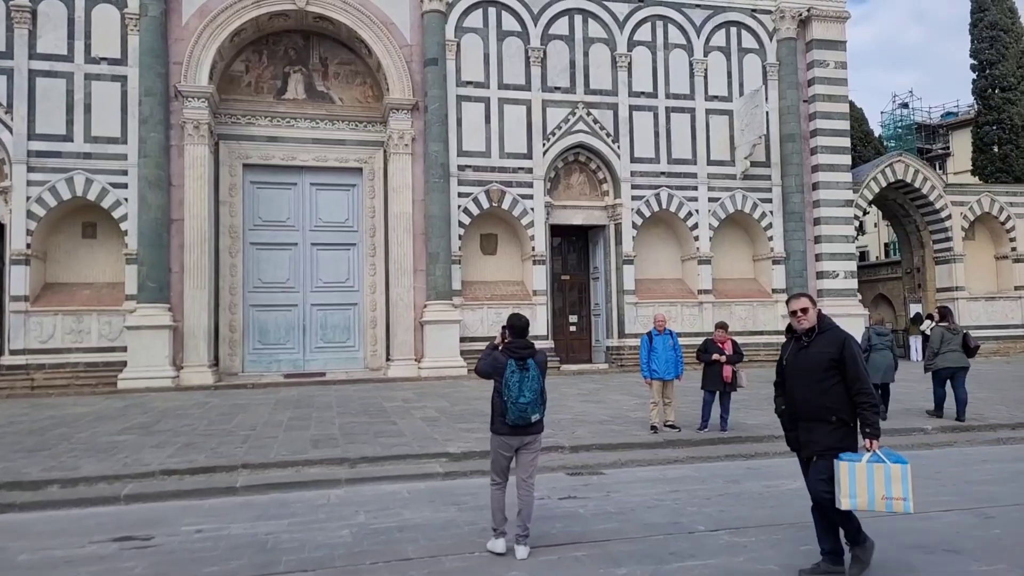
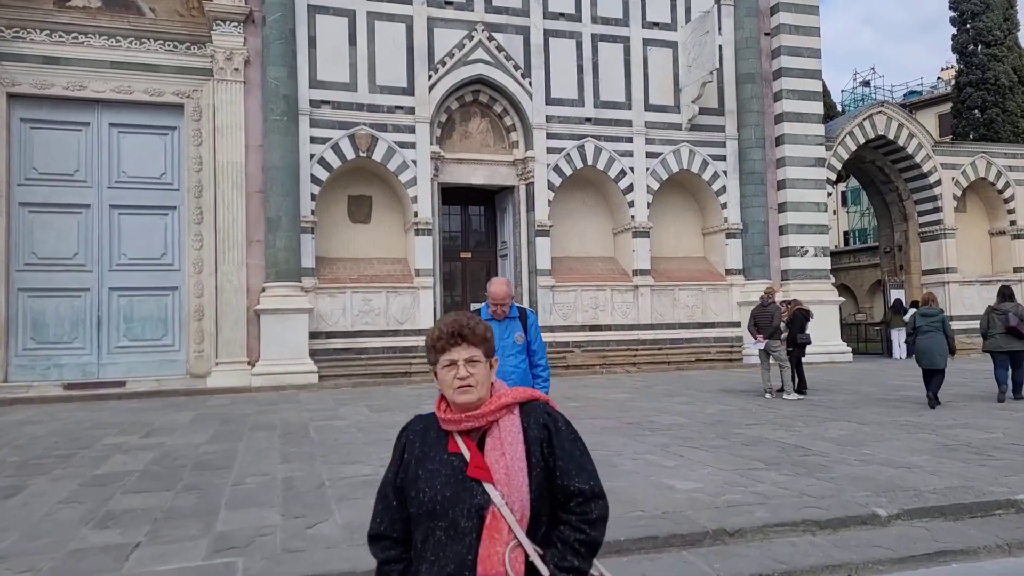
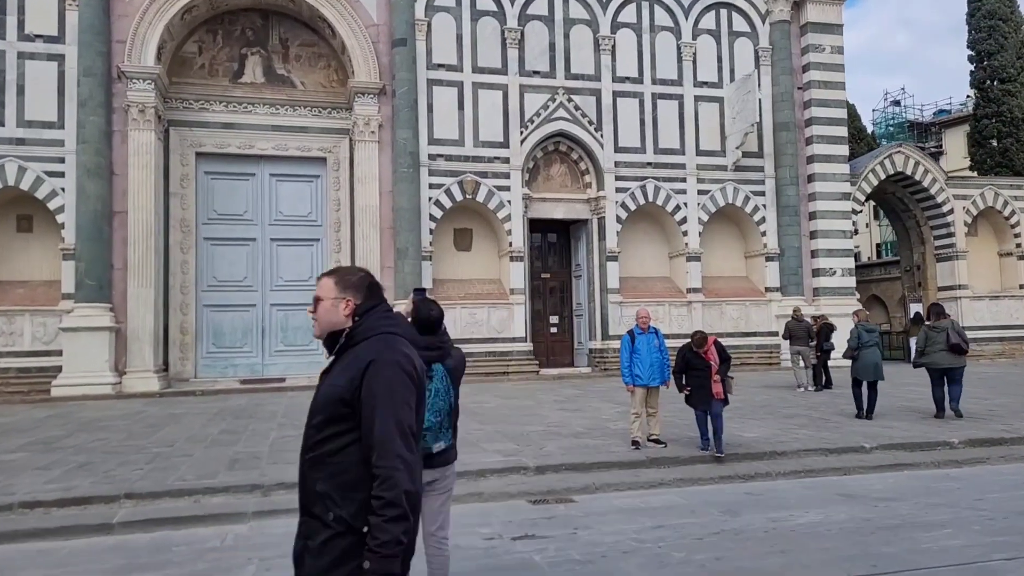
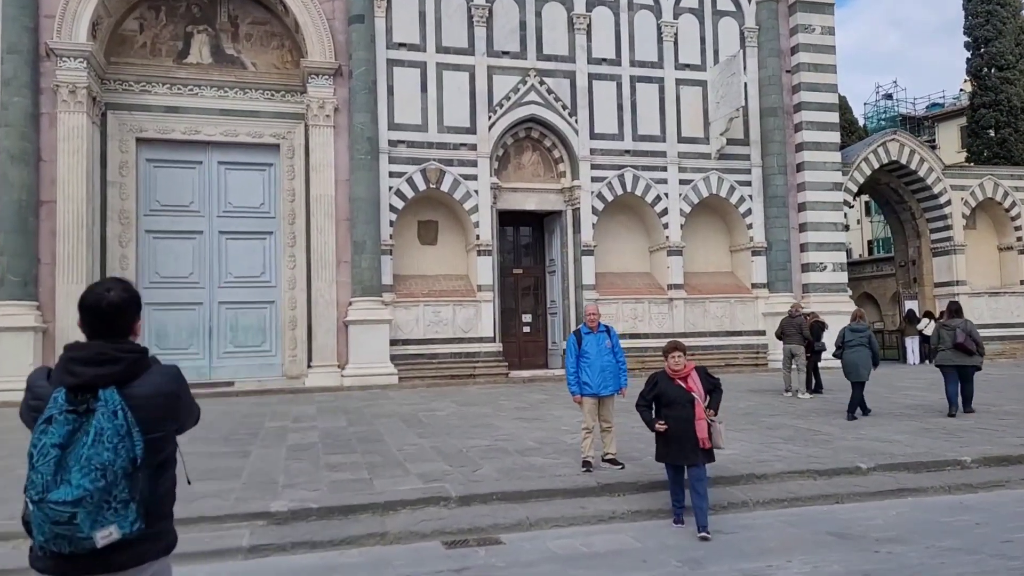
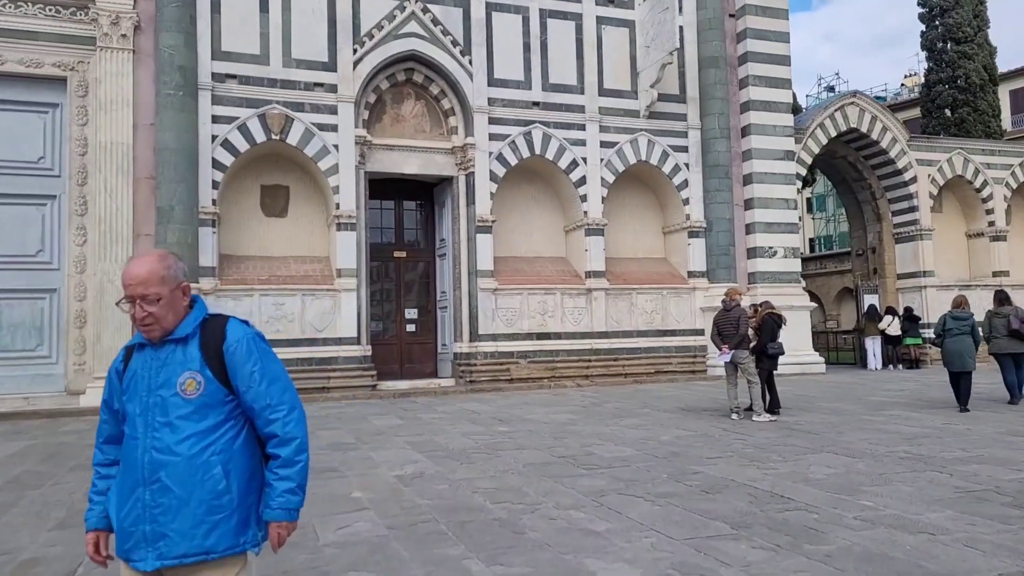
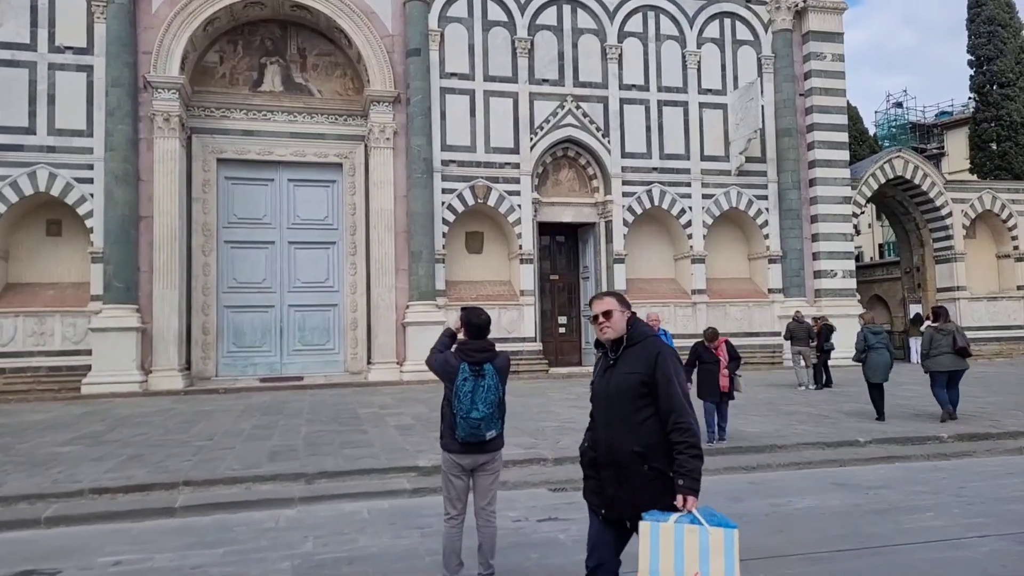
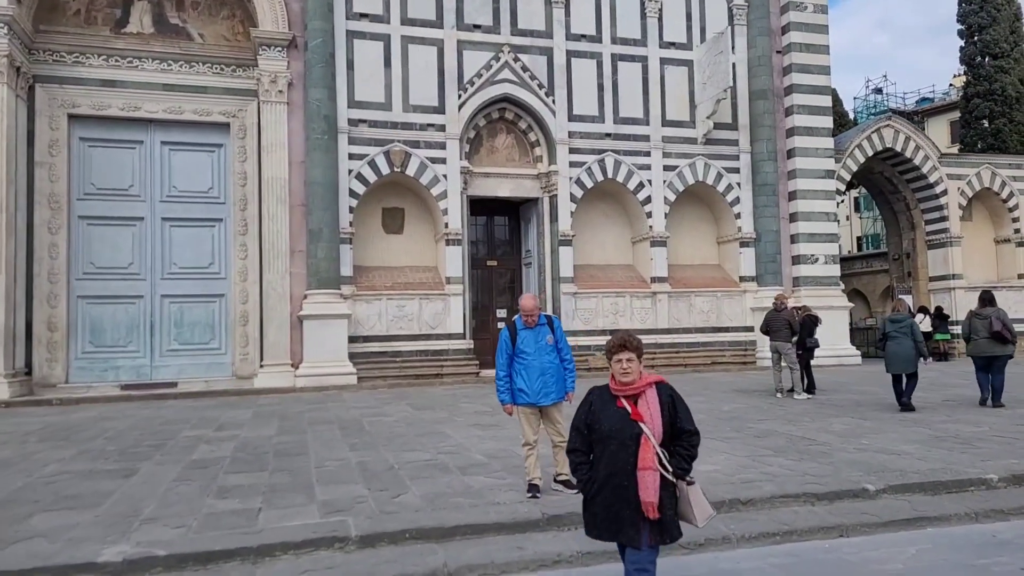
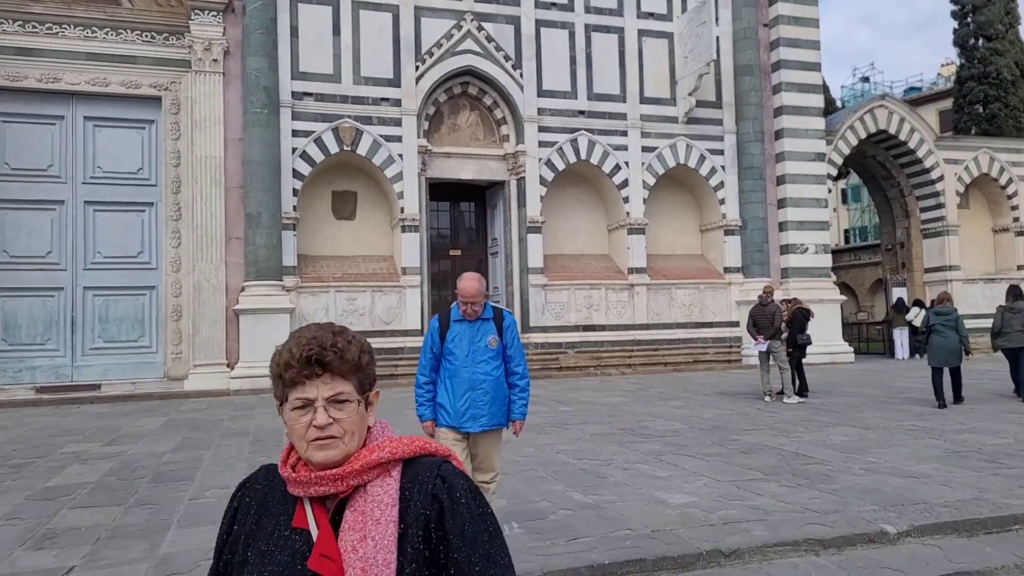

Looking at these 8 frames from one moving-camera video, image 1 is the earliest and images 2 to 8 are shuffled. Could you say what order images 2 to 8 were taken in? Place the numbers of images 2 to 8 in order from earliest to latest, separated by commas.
6, 3, 4, 7, 2, 8, 5
